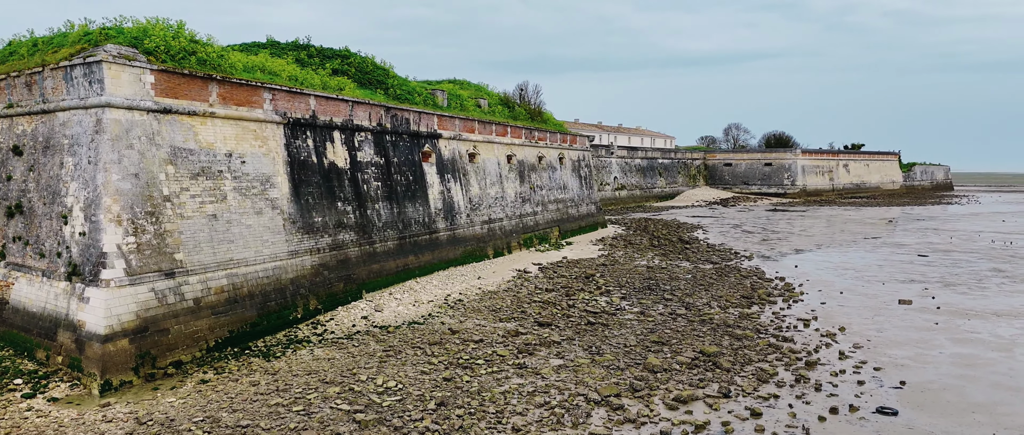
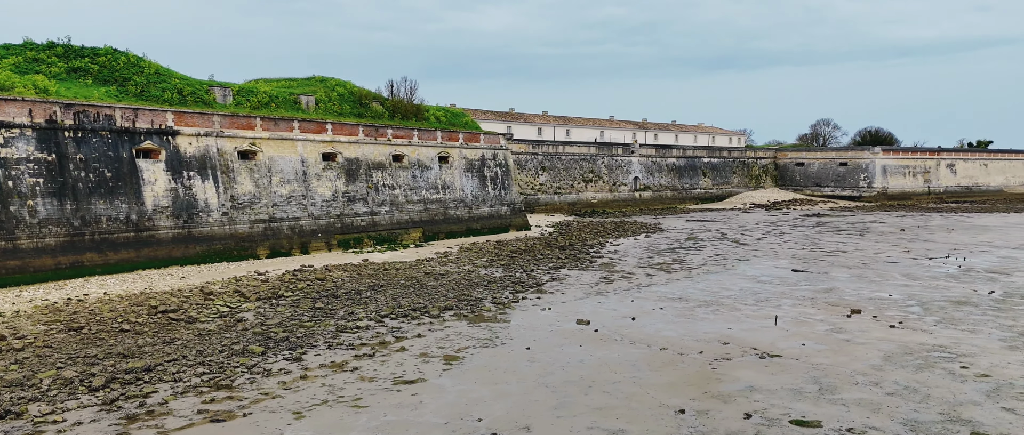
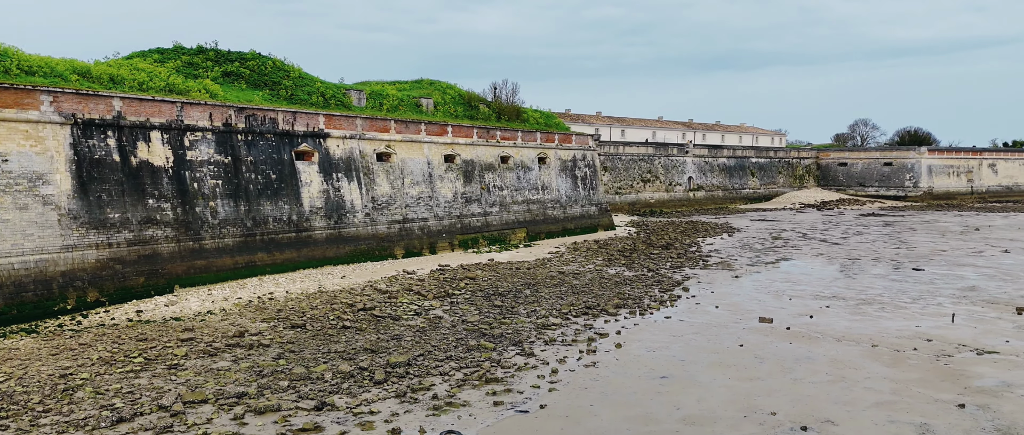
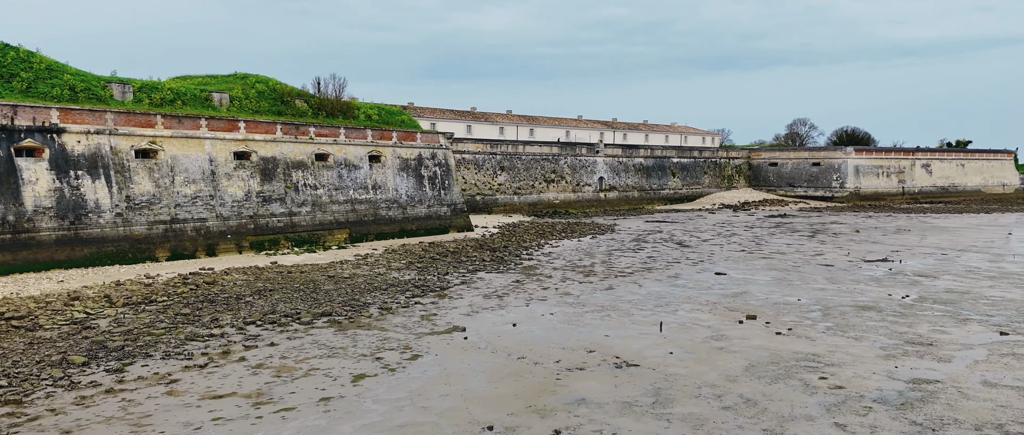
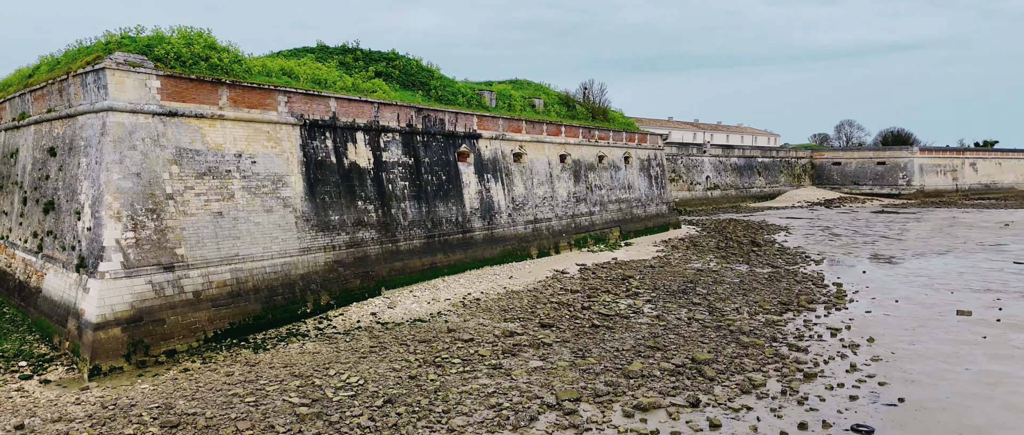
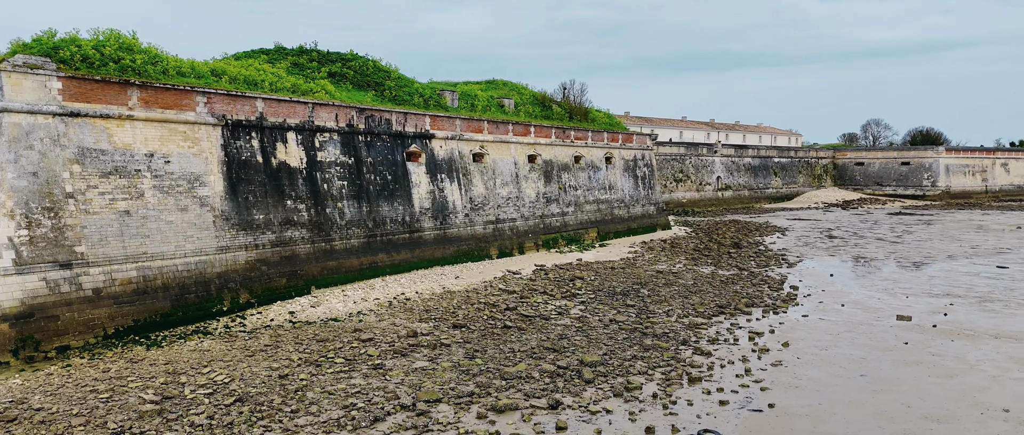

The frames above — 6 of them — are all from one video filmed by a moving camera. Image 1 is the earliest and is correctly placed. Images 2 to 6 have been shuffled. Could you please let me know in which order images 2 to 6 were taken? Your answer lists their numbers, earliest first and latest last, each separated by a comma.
5, 6, 3, 2, 4
